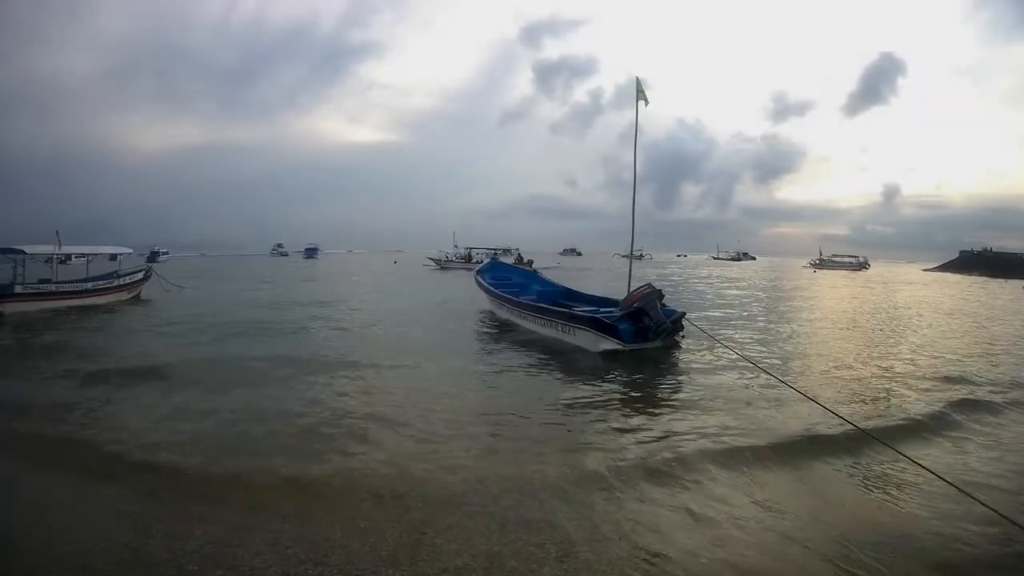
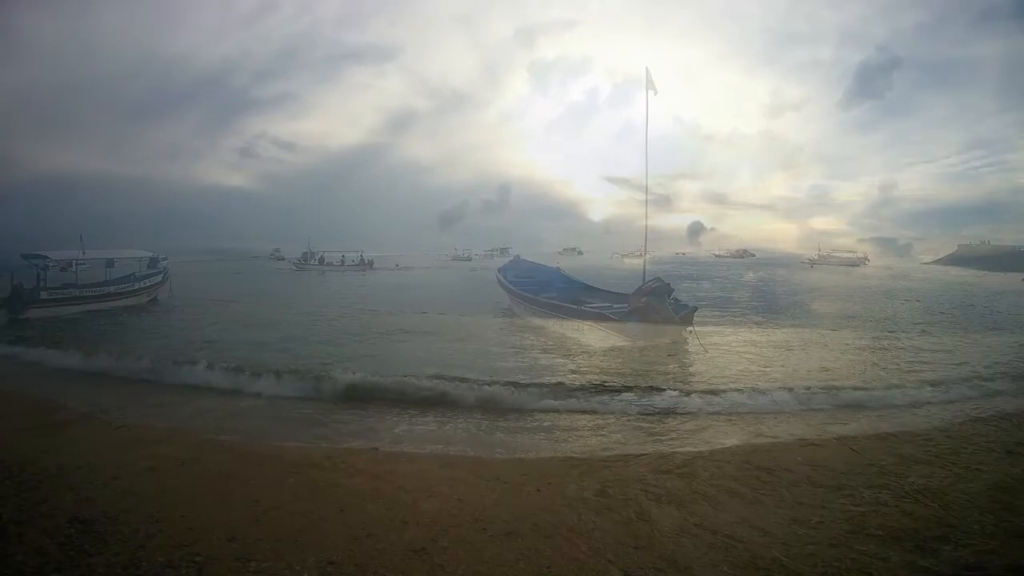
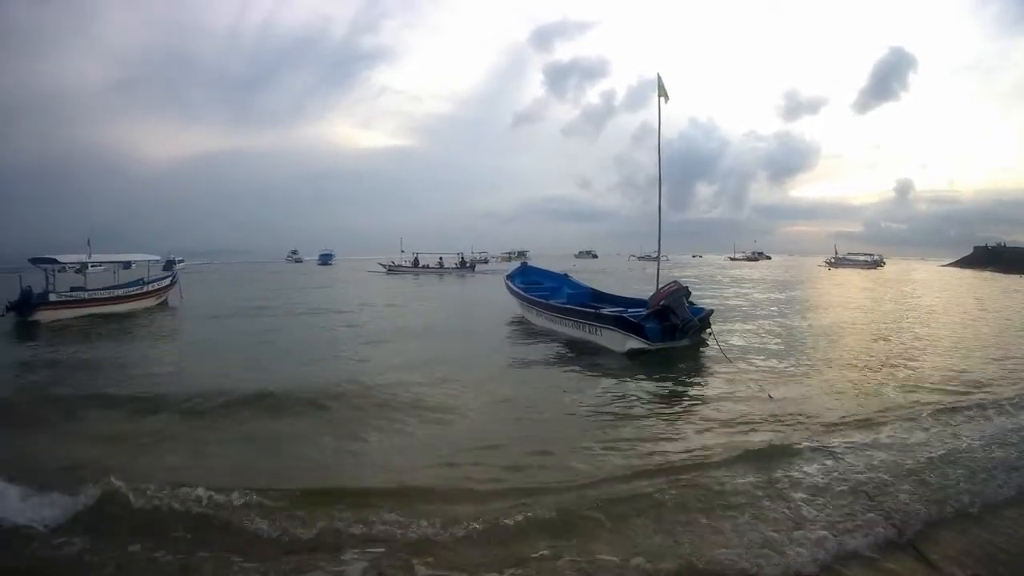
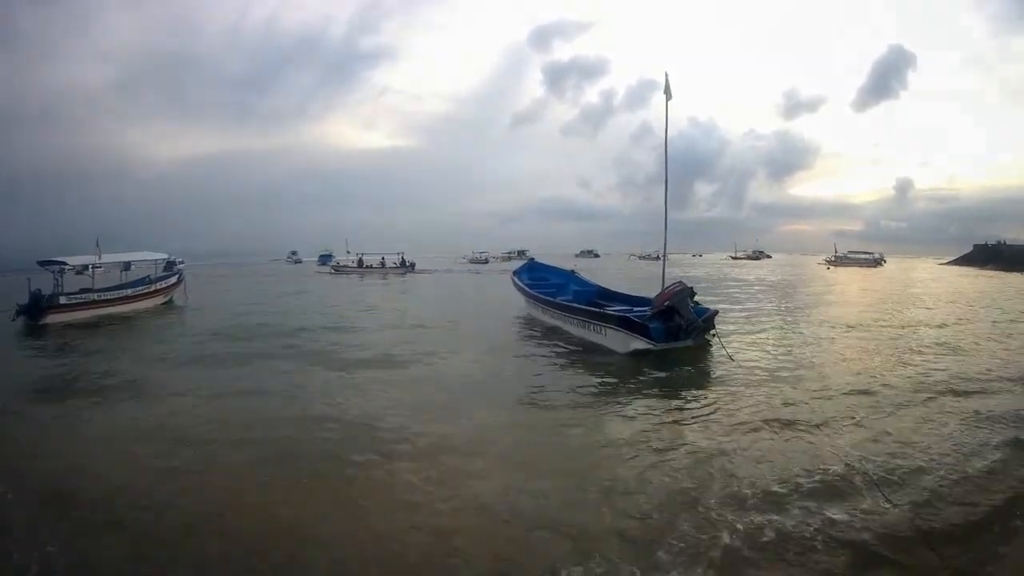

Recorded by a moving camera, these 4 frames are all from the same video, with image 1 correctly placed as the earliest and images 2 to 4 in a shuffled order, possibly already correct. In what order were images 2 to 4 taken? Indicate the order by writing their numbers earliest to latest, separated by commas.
3, 4, 2
